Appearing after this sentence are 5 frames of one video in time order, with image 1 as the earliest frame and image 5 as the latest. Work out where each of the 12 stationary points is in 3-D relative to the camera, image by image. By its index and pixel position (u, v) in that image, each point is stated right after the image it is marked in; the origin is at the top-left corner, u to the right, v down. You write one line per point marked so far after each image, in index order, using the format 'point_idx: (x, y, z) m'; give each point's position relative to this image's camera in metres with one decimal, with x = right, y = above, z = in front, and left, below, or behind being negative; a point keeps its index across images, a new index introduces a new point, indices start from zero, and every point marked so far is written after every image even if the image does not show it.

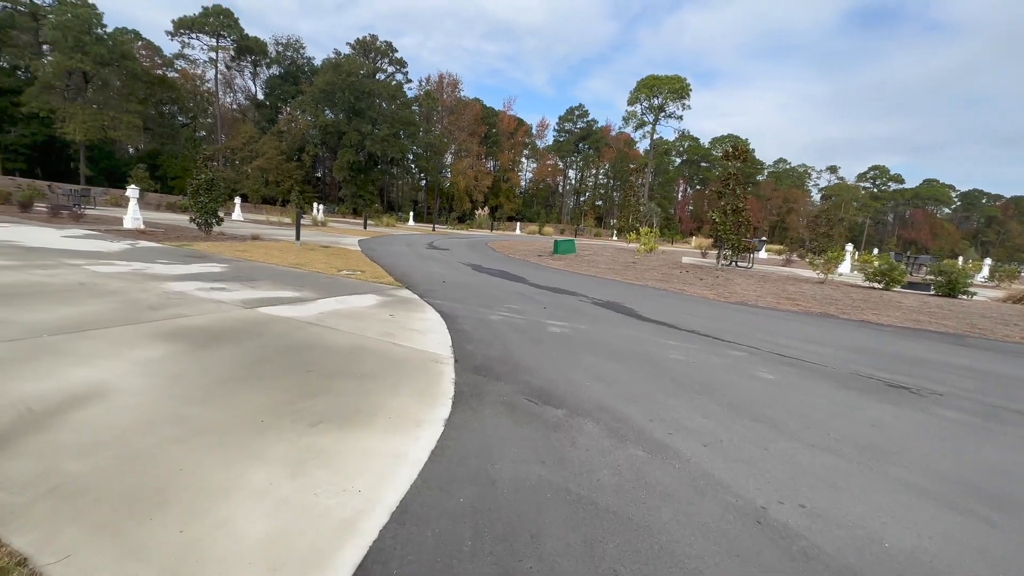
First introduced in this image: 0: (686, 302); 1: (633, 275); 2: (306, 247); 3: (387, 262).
0: (+4.0, -0.3, +10.4) m
1: (+4.0, +0.4, +14.9) m
2: (-6.9, +1.4, +14.9) m
3: (-3.9, +0.8, +13.9) m
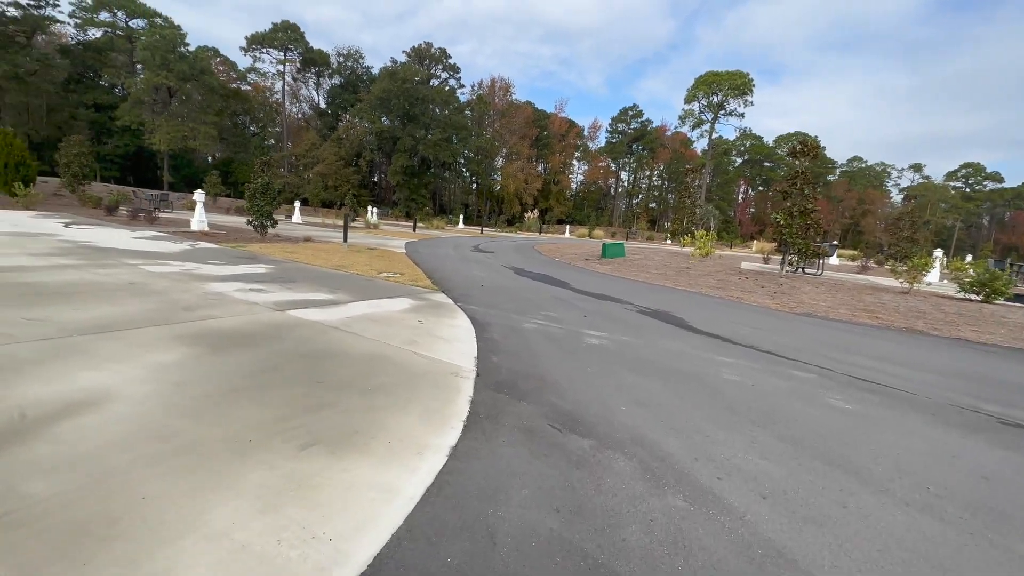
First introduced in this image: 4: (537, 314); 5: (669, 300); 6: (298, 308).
0: (+4.9, -0.5, +9.5) m
1: (+5.4, +0.2, +13.9) m
2: (-5.4, +1.3, +15.2) m
3: (-2.6, +0.7, +13.8) m
4: (+0.4, -0.4, +7.5) m
5: (+3.6, -0.3, +10.3) m
6: (-3.1, -0.3, +6.5) m
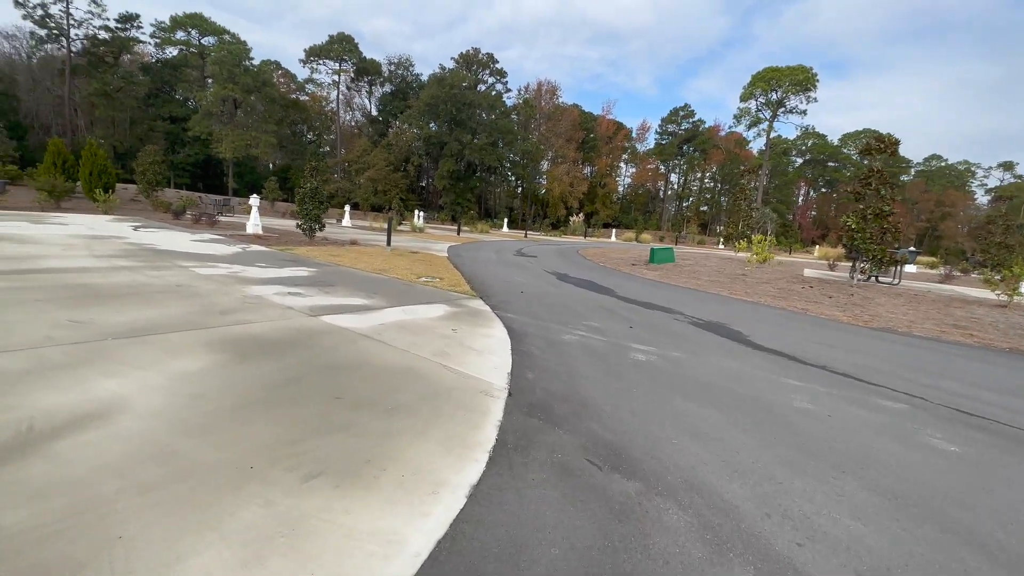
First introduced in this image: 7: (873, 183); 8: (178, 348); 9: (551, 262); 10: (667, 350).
0: (+5.7, -0.7, +8.5) m
1: (+6.6, 0.0, +12.9) m
2: (-4.0, +1.2, +15.2) m
3: (-1.3, +0.6, +13.6) m
4: (+1.1, -0.6, +7.0) m
5: (+4.5, -0.5, +9.5) m
6: (-2.6, -0.4, +6.4) m
7: (+11.9, +3.4, +14.8) m
8: (-3.2, -0.6, +4.4) m
9: (+1.6, +1.1, +18.2) m
10: (+2.0, -0.8, +5.8) m
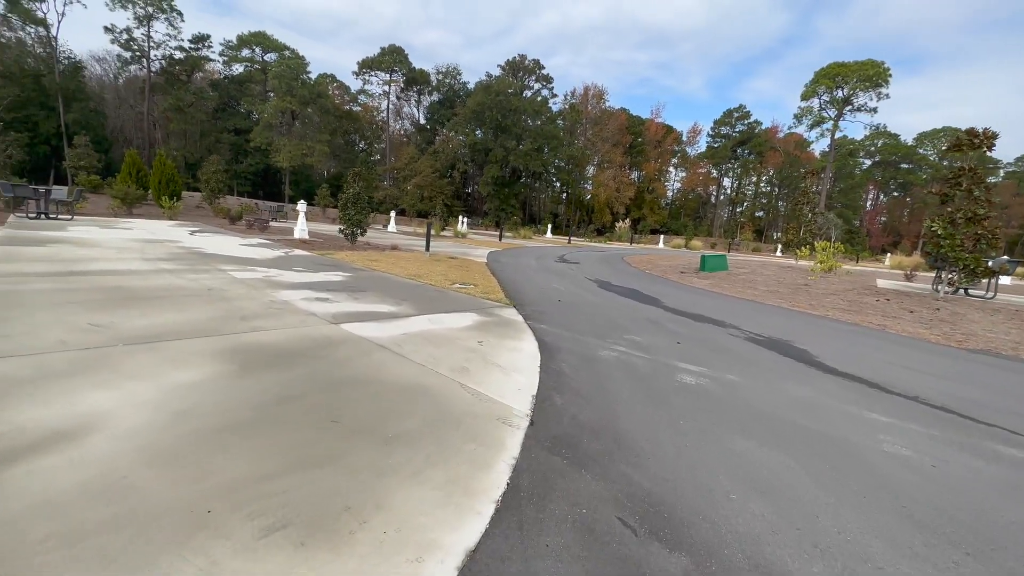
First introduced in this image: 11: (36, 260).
0: (+6.3, -1.0, +7.4) m
1: (+7.6, -0.4, +11.7) m
2: (-2.6, +1.0, +15.1) m
3: (-0.1, +0.4, +13.1) m
4: (+1.5, -0.7, +6.3) m
5: (+5.2, -0.7, +8.4) m
6: (-2.1, -0.4, +6.1) m
7: (+13.1, +3.0, +13.1) m
8: (-3.0, -0.6, +4.1) m
9: (+3.2, +0.8, +17.4) m
10: (+2.4, -0.9, +5.1) m
11: (-9.1, +0.5, +8.6) m
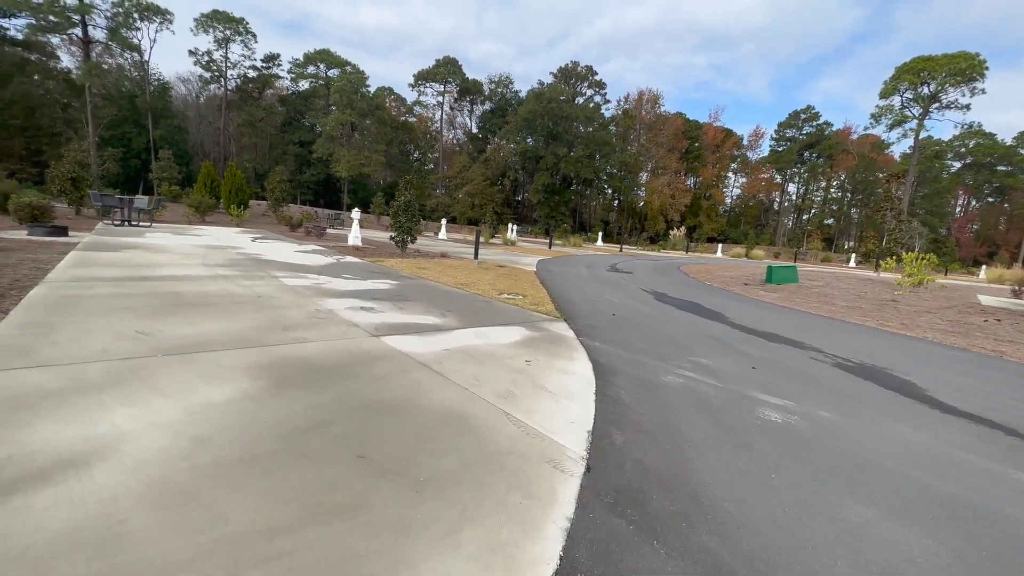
0: (+7.0, -1.2, +6.2) m
1: (+8.8, -0.7, +10.3) m
2: (-1.0, +0.7, +14.8) m
3: (+1.3, +0.1, +12.6) m
4: (+2.2, -0.9, +5.7) m
5: (+6.0, -1.0, +7.4) m
6: (-1.5, -0.6, +5.8) m
7: (+14.5, +2.5, +11.2) m
8: (-2.6, -0.7, +3.9) m
9: (+5.0, +0.3, +16.5) m
10: (+2.9, -1.1, +4.3) m
11: (-8.1, +0.5, +9.1) m
